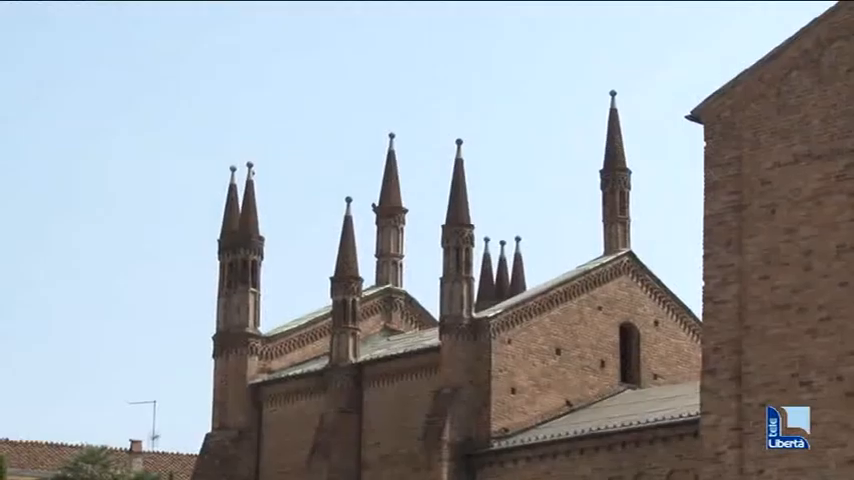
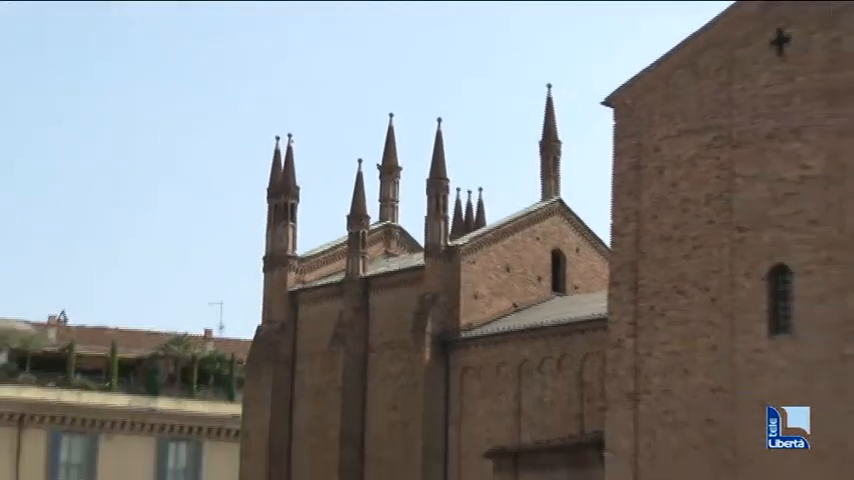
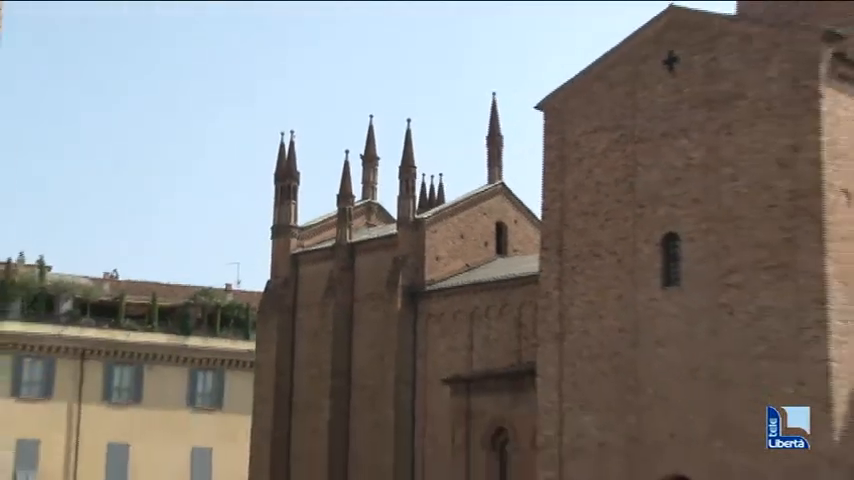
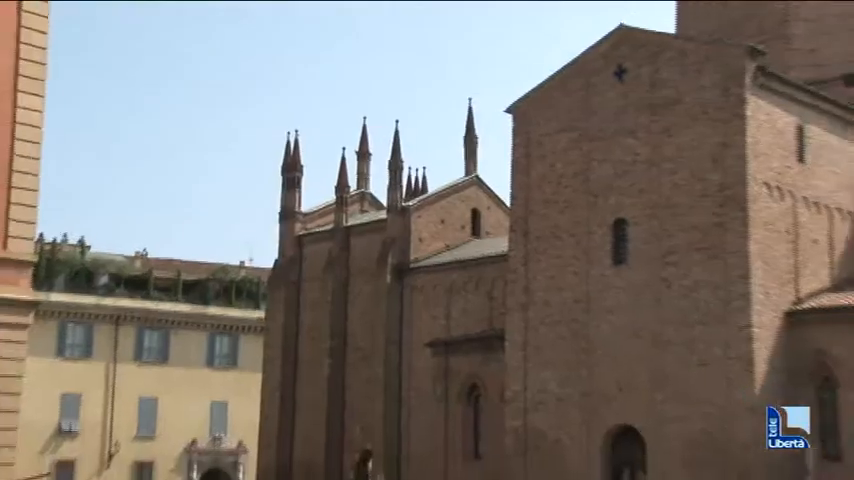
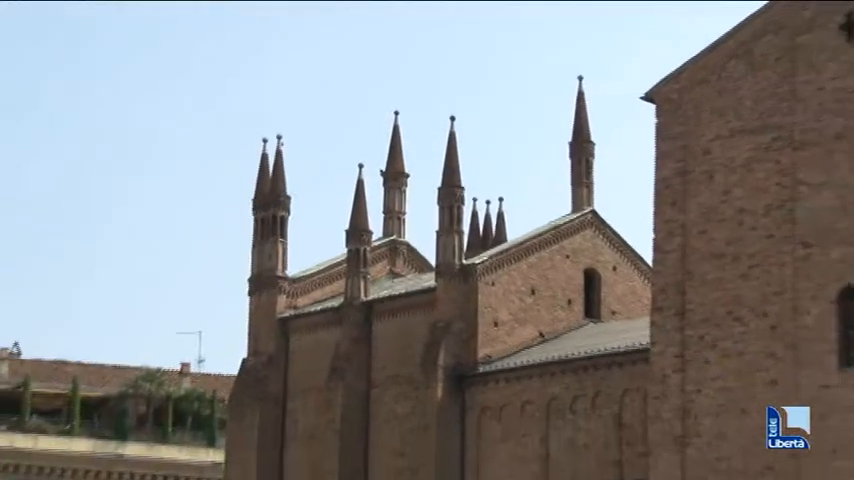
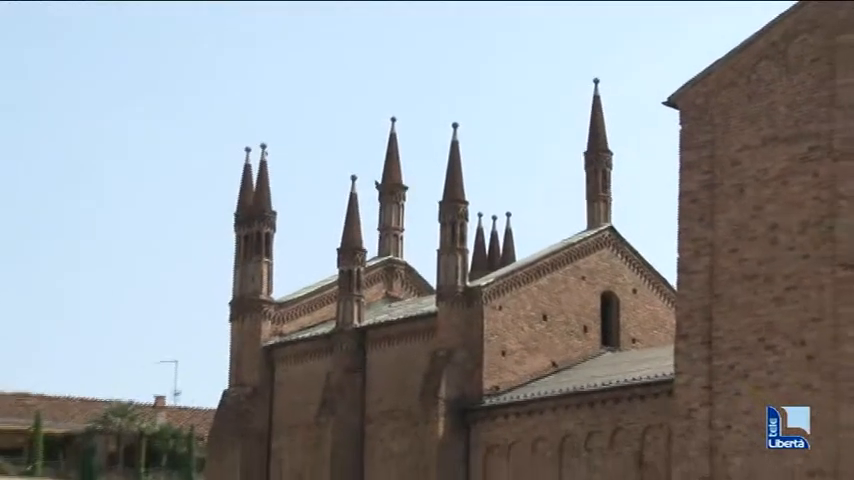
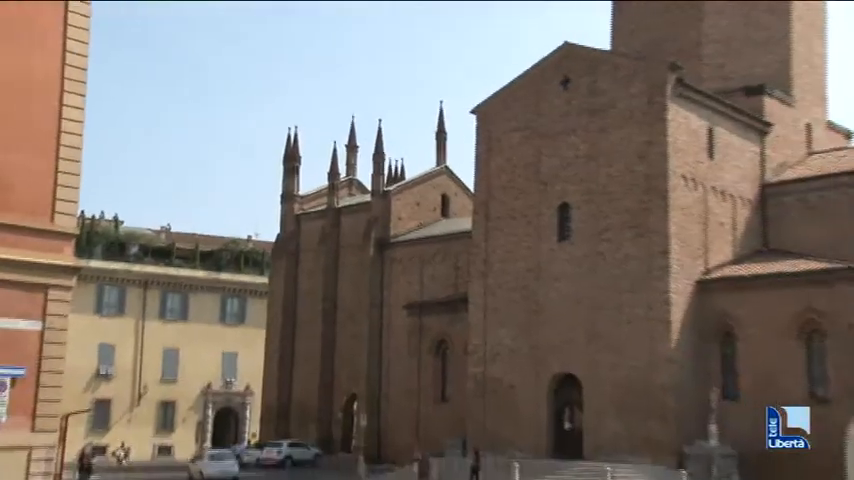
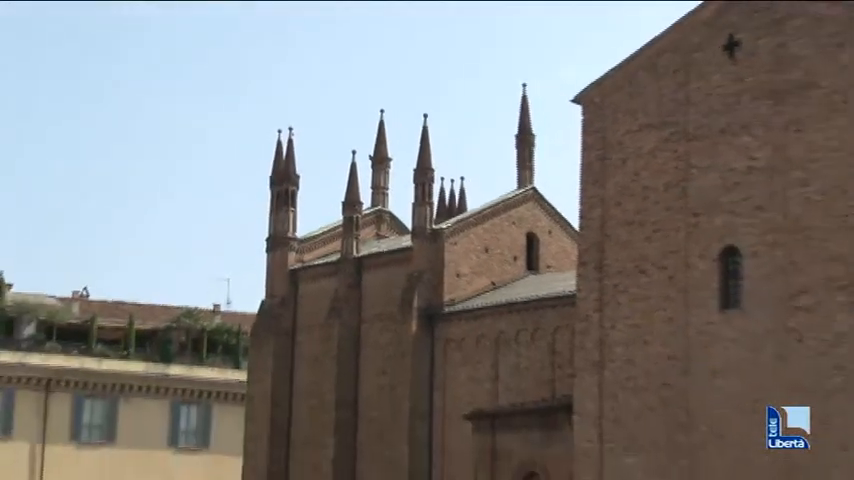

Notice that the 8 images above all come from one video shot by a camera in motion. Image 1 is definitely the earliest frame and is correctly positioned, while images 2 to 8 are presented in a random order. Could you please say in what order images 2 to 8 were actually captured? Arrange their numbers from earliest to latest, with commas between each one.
6, 5, 2, 8, 3, 4, 7
